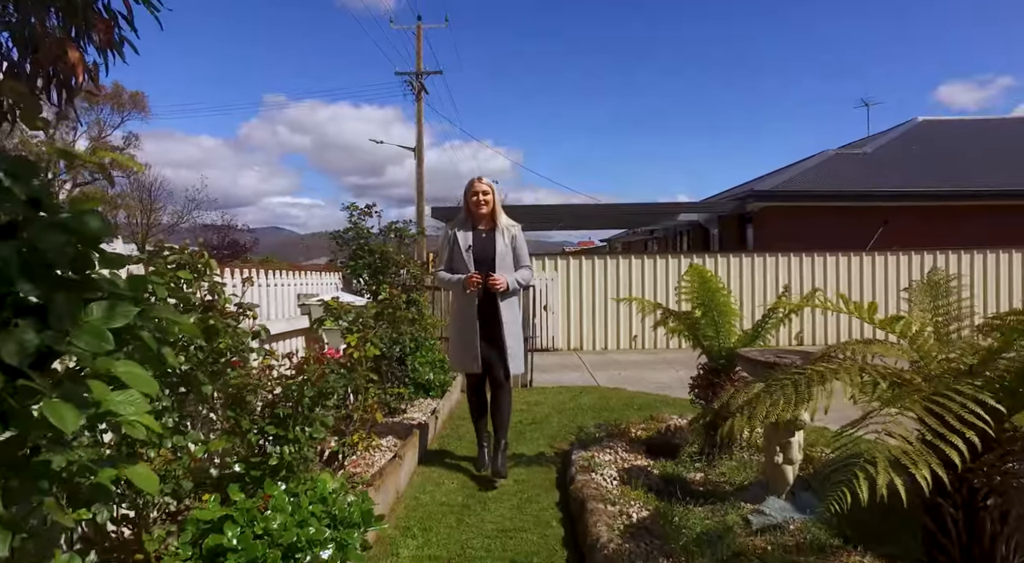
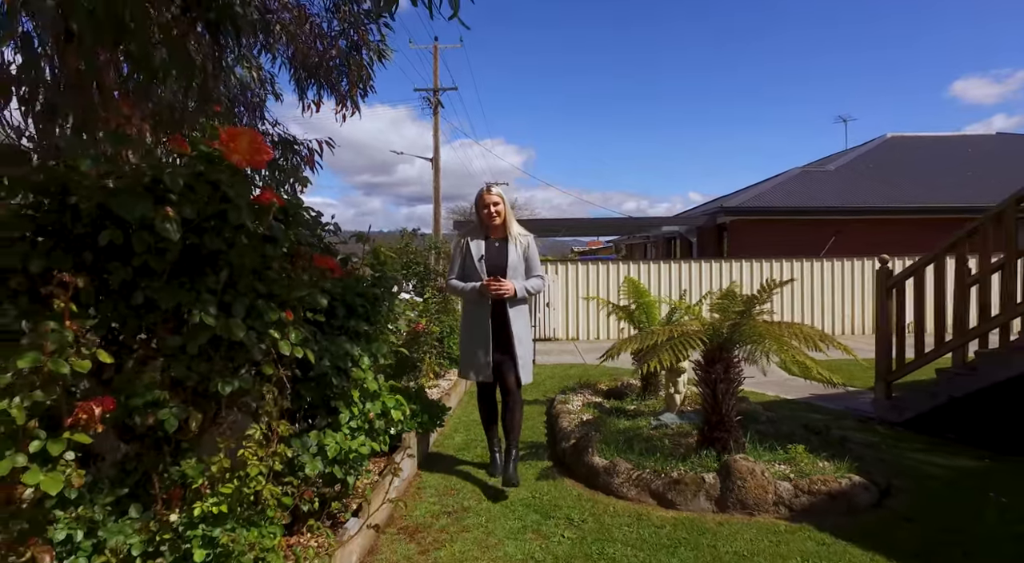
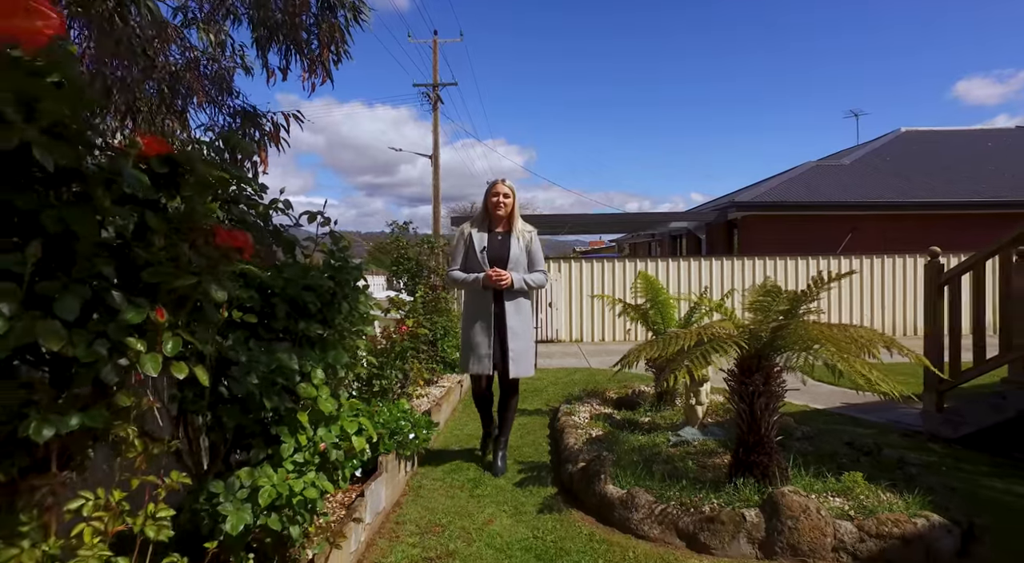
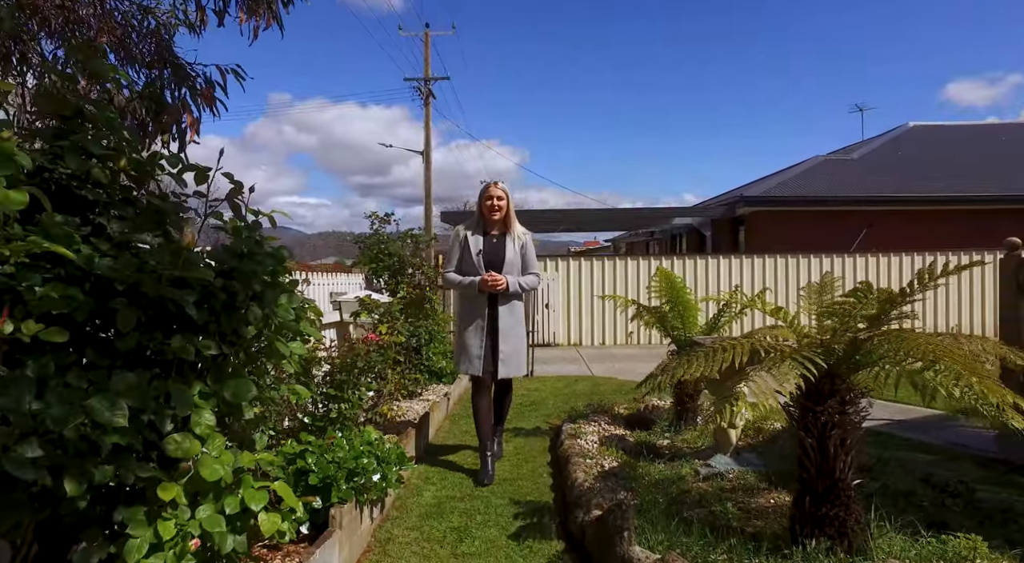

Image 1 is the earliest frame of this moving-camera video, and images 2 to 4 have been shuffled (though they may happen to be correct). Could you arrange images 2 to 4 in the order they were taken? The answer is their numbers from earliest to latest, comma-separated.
4, 3, 2
